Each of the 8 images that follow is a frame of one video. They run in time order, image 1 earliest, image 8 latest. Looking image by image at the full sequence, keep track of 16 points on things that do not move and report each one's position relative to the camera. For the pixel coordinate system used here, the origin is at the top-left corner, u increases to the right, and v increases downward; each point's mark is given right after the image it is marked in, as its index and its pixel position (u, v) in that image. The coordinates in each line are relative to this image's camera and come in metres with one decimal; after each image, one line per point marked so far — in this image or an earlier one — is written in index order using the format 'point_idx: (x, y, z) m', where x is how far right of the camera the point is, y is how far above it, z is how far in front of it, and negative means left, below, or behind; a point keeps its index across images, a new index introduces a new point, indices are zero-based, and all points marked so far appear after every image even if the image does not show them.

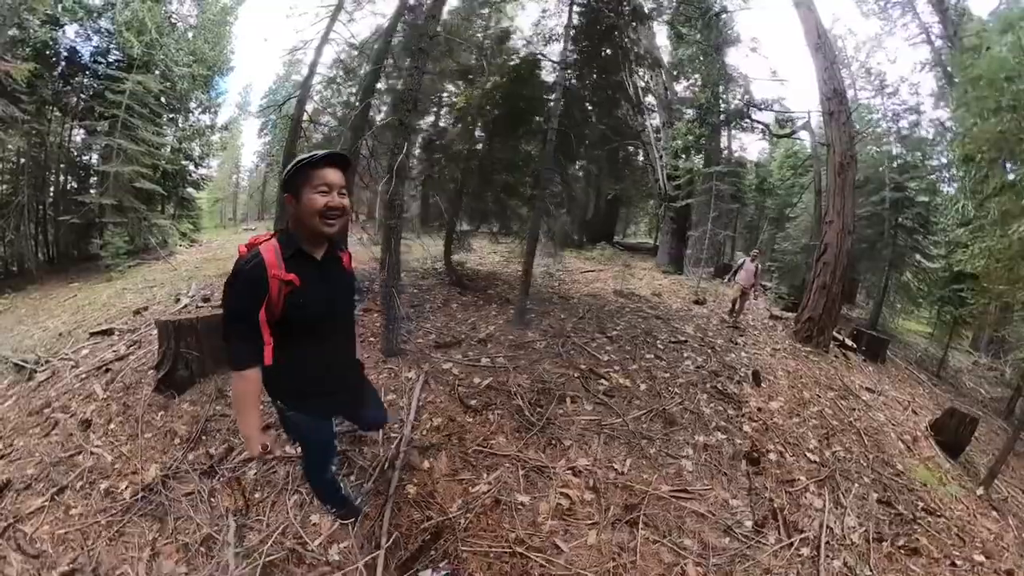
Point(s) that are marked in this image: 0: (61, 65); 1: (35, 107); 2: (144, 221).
0: (-9.6, +4.8, +10.9) m
1: (-9.9, +3.7, +10.6) m
2: (-8.1, +1.5, +11.3) m
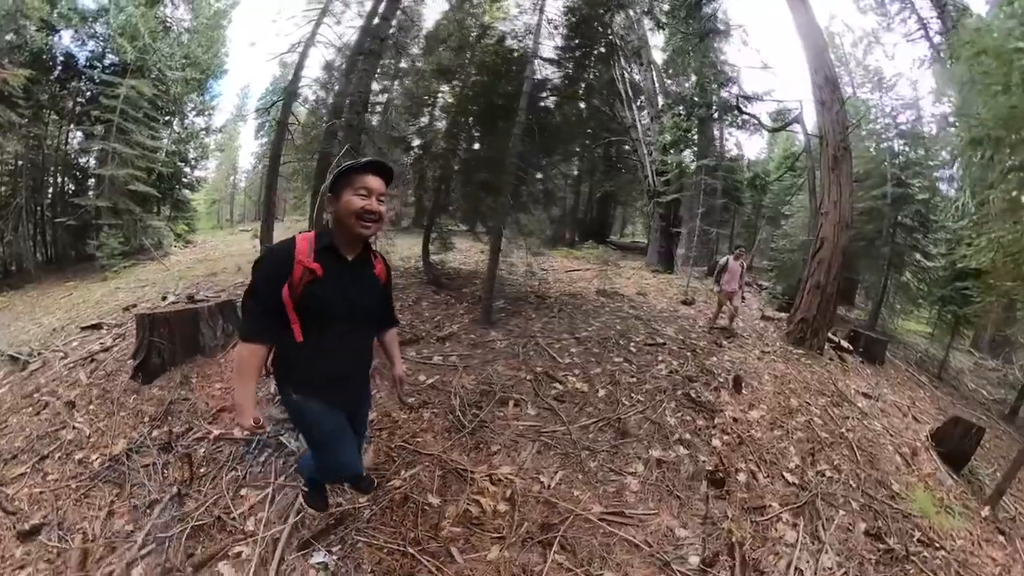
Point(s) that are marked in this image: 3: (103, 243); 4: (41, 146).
0: (-9.8, +4.8, +11.1) m
1: (-10.1, +3.7, +10.7) m
2: (-8.4, +1.5, +11.5) m
3: (-9.0, +1.0, +11.2) m
4: (-10.1, +3.1, +10.9) m
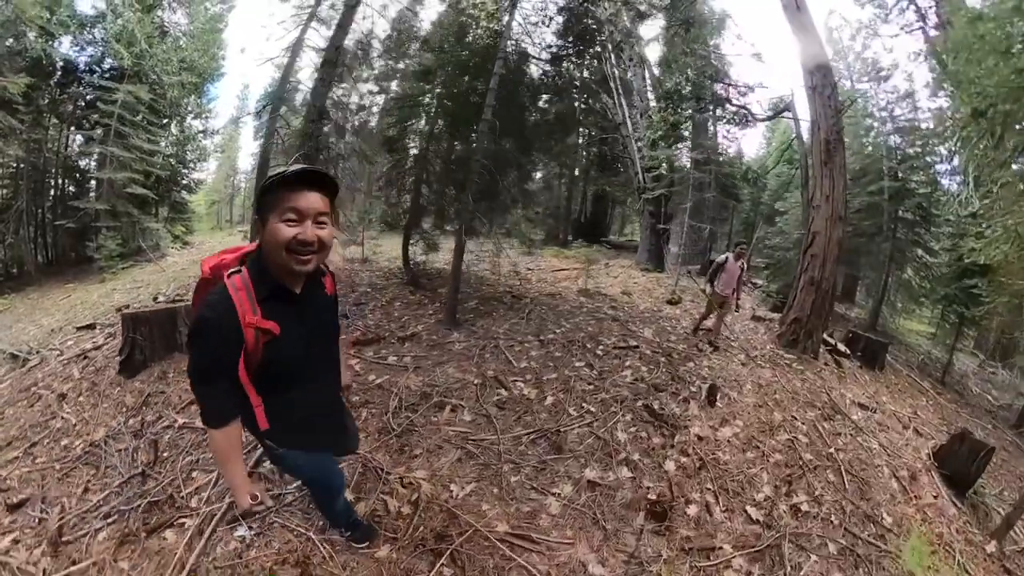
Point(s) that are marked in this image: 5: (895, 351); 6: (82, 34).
0: (-10.0, +4.8, +11.3) m
1: (-10.3, +3.6, +11.0) m
2: (-8.5, +1.4, +11.7) m
3: (-9.2, +1.0, +11.5) m
4: (-10.3, +3.0, +11.2) m
5: (+8.0, -1.4, +10.7) m
6: (-9.5, +5.6, +11.3) m
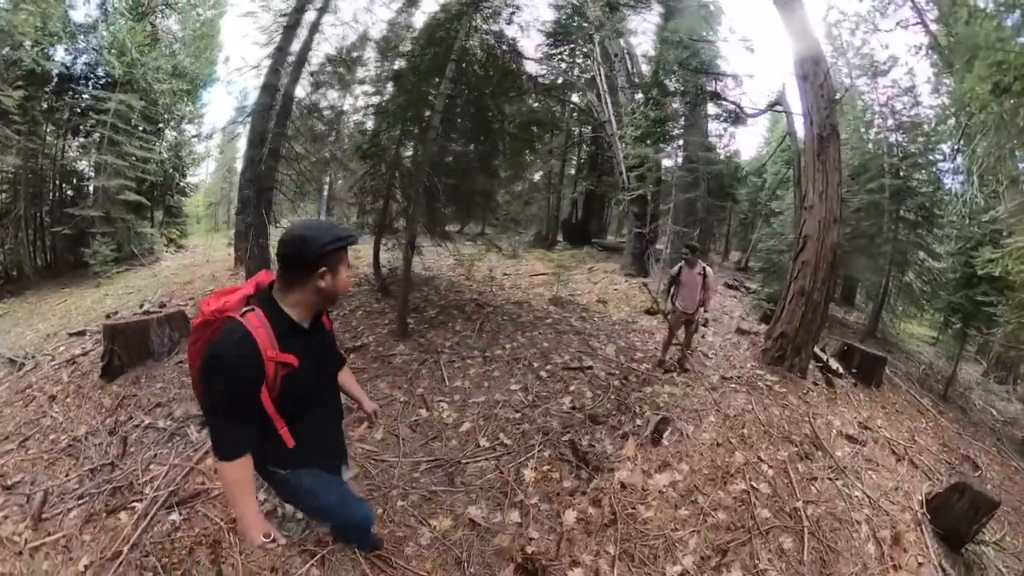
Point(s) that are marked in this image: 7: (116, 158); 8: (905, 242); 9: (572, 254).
0: (-10.3, +4.7, +11.5) m
1: (-10.6, +3.6, +11.2) m
2: (-8.8, +1.4, +11.9) m
3: (-9.5, +0.9, +11.7) m
4: (-10.6, +2.9, +11.4) m
5: (+7.7, -1.4, +10.3) m
6: (-9.8, +5.5, +11.5) m
7: (-8.8, +2.9, +11.4) m
8: (+8.2, +1.0, +10.7) m
9: (+1.3, +0.8, +11.4) m
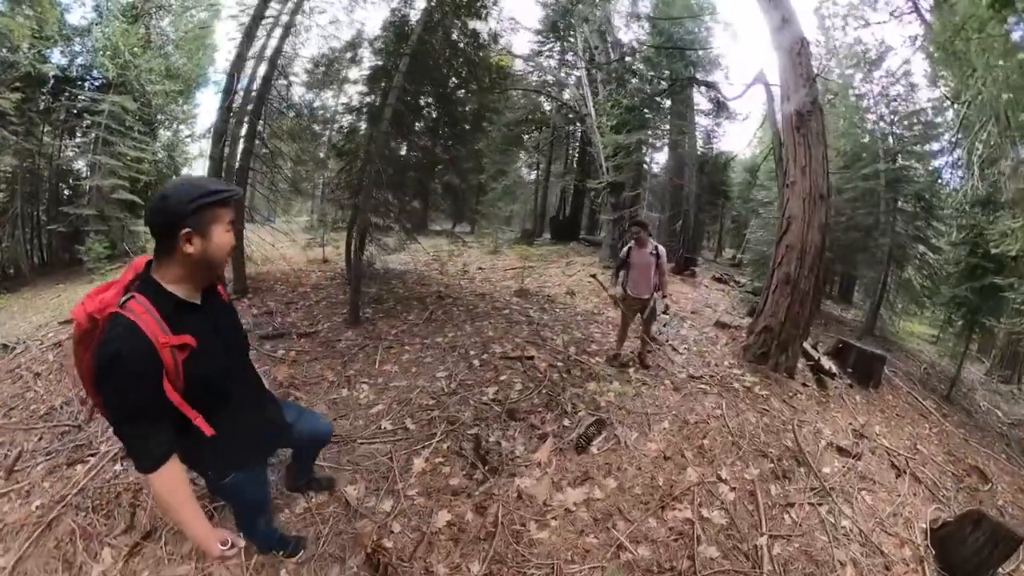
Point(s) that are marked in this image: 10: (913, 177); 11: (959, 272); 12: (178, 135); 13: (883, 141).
0: (-10.6, +4.7, +11.8) m
1: (-11.0, +3.6, +11.5) m
2: (-9.1, +1.4, +12.1) m
3: (-9.8, +0.9, +11.9) m
4: (-10.9, +3.0, +11.7) m
5: (+7.3, -1.3, +9.8) m
6: (-10.1, +5.6, +11.8) m
7: (-9.2, +3.0, +11.7) m
8: (+7.9, +1.1, +10.3) m
9: (+1.0, +0.9, +11.2) m
10: (+7.9, +2.1, +10.0) m
11: (+8.3, +0.3, +9.5) m
12: (-8.9, +4.2, +13.8) m
13: (+7.5, +3.0, +10.4) m
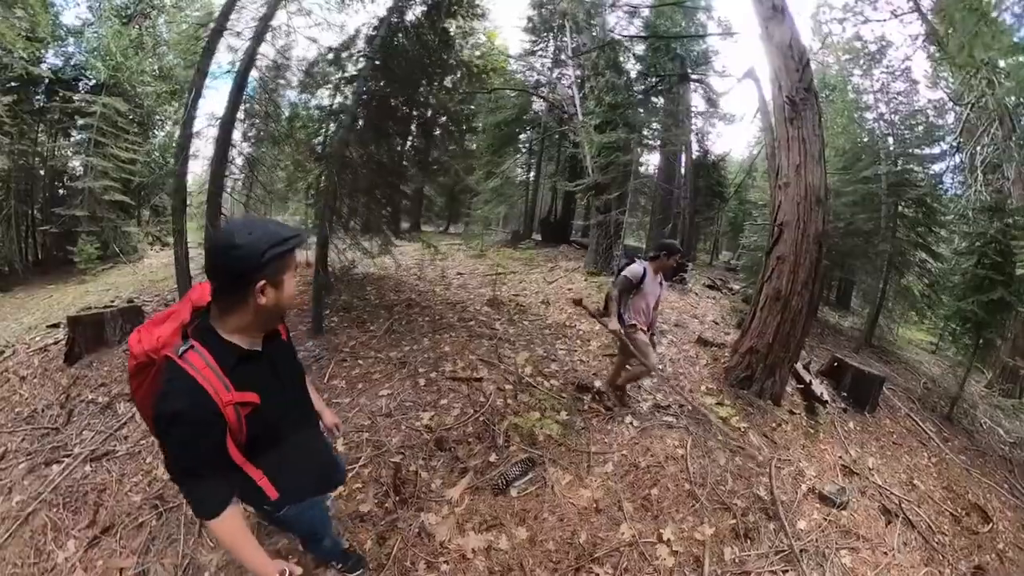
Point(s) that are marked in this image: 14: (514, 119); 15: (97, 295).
0: (-10.8, +4.7, +11.9) m
1: (-11.2, +3.6, +11.6) m
2: (-9.4, +1.4, +12.2) m
3: (-10.0, +0.9, +12.0) m
4: (-11.1, +3.0, +11.8) m
5: (+7.0, -1.5, +9.5) m
6: (-10.3, +5.6, +11.8) m
7: (-9.4, +3.0, +11.7) m
8: (+7.6, +0.9, +9.9) m
9: (+0.7, +0.8, +11.0) m
10: (+7.6, +2.0, +9.6) m
11: (+8.0, +0.1, +9.1) m
12: (-9.1, +4.2, +13.9) m
13: (+7.3, +2.8, +10.0) m
14: (0.0, +4.2, +12.9) m
15: (-8.3, -0.2, +10.1) m
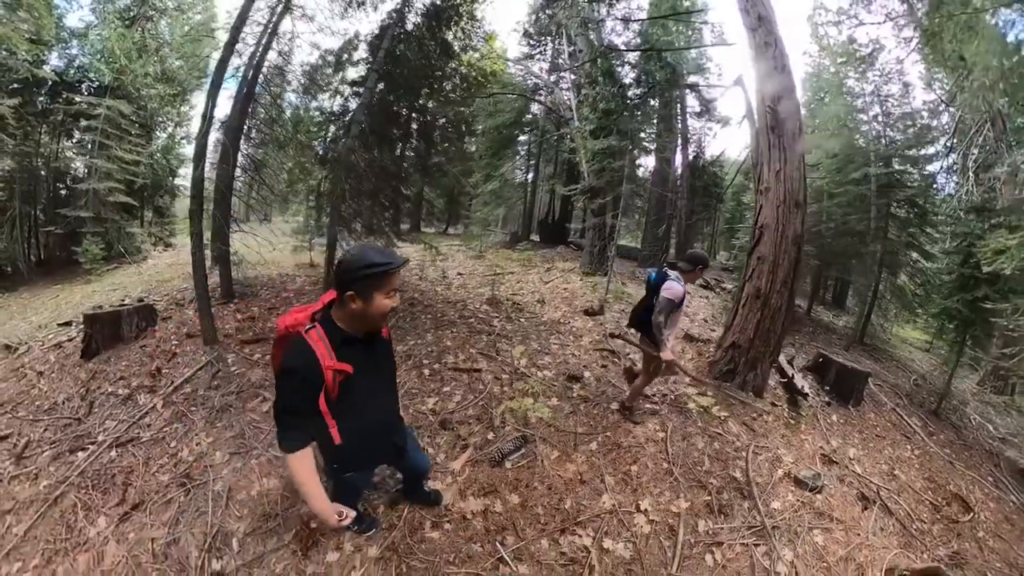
0: (-10.9, +4.7, +12.0) m
1: (-11.2, +3.6, +11.8) m
2: (-9.4, +1.4, +12.3) m
3: (-10.1, +0.9, +12.2) m
4: (-11.1, +3.0, +11.9) m
5: (+7.0, -1.5, +9.6) m
6: (-10.3, +5.6, +11.9) m
7: (-9.4, +3.0, +11.8) m
8: (+7.6, +0.9, +10.1) m
9: (+0.7, +0.8, +11.2) m
10: (+7.6, +2.0, +9.8) m
11: (+8.0, +0.1, +9.2) m
12: (-9.1, +4.2, +14.0) m
13: (+7.3, +2.9, +10.1) m
14: (0.0, +4.2, +13.0) m
15: (-8.3, -0.2, +10.2) m
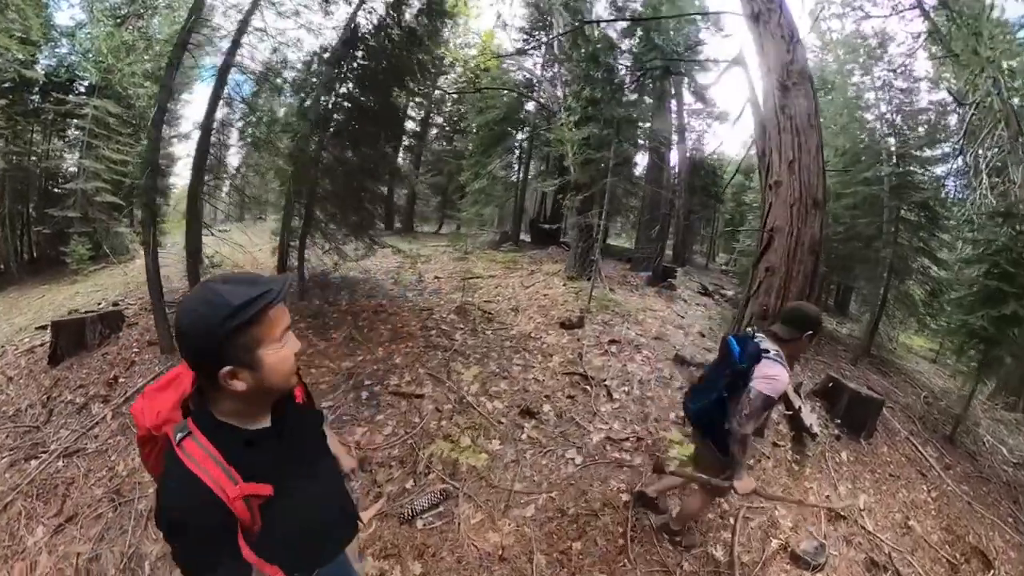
0: (-11.0, +4.7, +12.0) m
1: (-11.4, +3.6, +11.7) m
2: (-9.6, +1.4, +12.2) m
3: (-10.3, +0.9, +12.1) m
4: (-11.4, +3.0, +11.9) m
5: (+6.7, -1.6, +9.0) m
6: (-10.5, +5.6, +11.9) m
7: (-9.6, +3.0, +11.8) m
8: (+7.3, +0.8, +9.4) m
9: (+0.5, +0.7, +10.8) m
10: (+7.3, +1.8, +9.2) m
11: (+7.7, 0.0, +8.6) m
12: (-9.2, +4.2, +13.9) m
13: (+7.0, +2.7, +9.5) m
14: (-0.2, +4.2, +12.6) m
15: (-8.6, -0.3, +10.1) m
